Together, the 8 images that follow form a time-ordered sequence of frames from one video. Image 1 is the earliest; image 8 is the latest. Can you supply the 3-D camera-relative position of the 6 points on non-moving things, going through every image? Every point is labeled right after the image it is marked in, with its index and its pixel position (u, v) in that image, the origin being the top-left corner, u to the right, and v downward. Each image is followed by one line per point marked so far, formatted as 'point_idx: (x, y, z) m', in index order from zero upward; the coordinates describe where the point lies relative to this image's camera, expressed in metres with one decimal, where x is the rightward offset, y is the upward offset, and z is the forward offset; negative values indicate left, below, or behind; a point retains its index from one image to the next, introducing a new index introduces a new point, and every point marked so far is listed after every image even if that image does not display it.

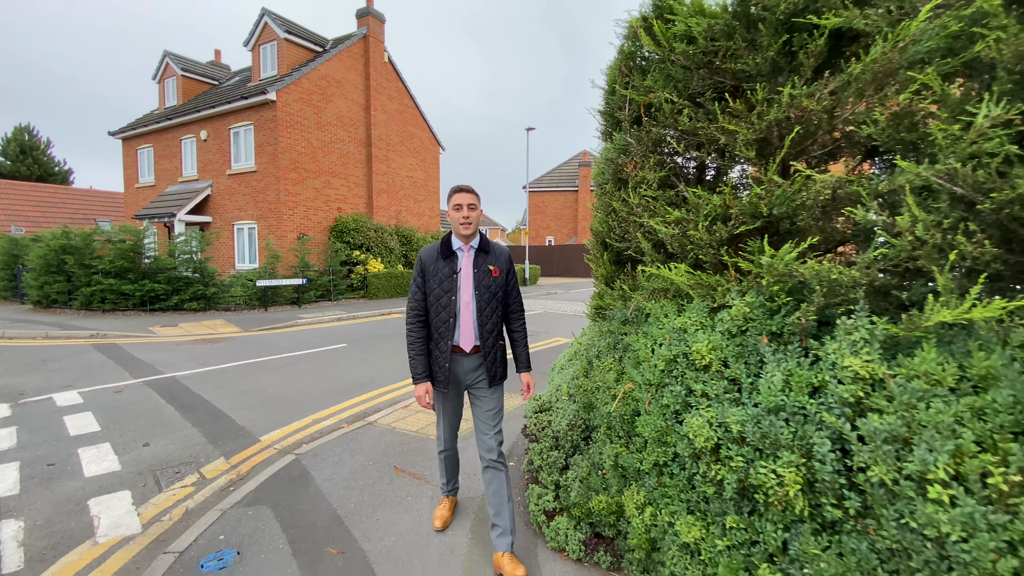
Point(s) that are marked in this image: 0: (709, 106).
0: (+0.8, +0.7, +2.1) m
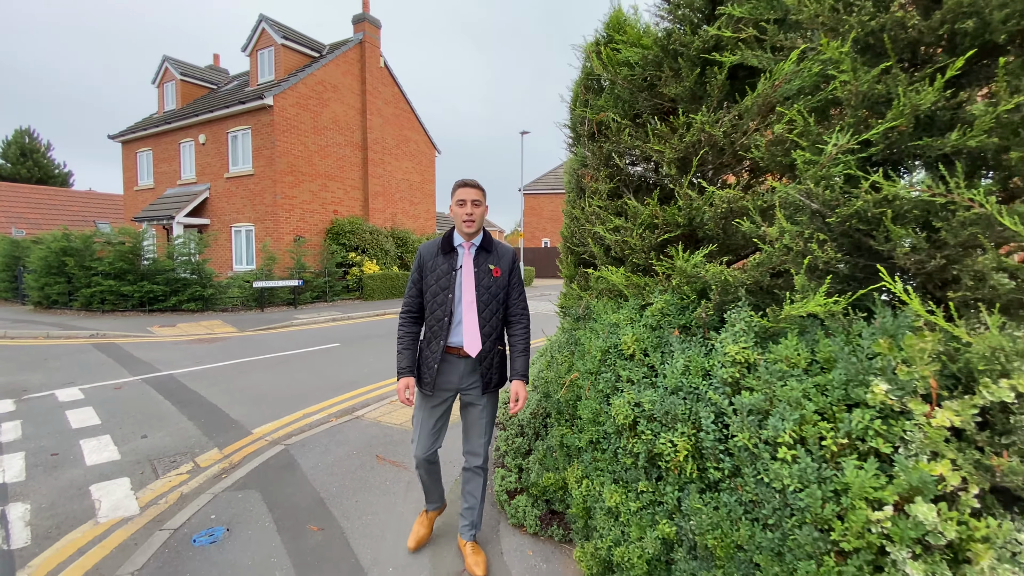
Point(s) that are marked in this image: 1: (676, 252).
0: (+0.6, +0.7, +2.4) m
1: (+0.6, +0.1, +2.1) m
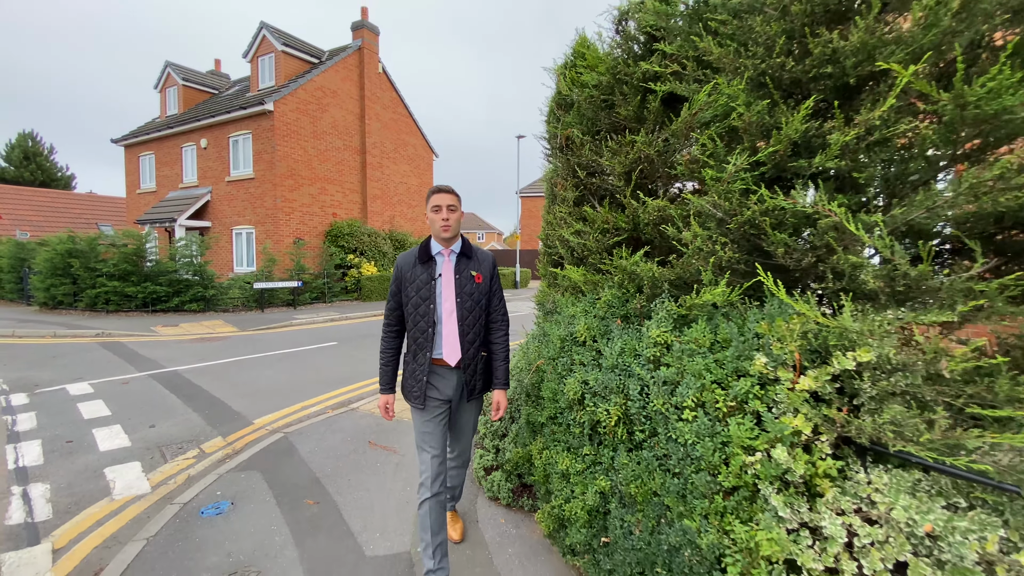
0: (+0.4, +0.7, +2.7) m
1: (+0.5, +0.2, +2.5) m
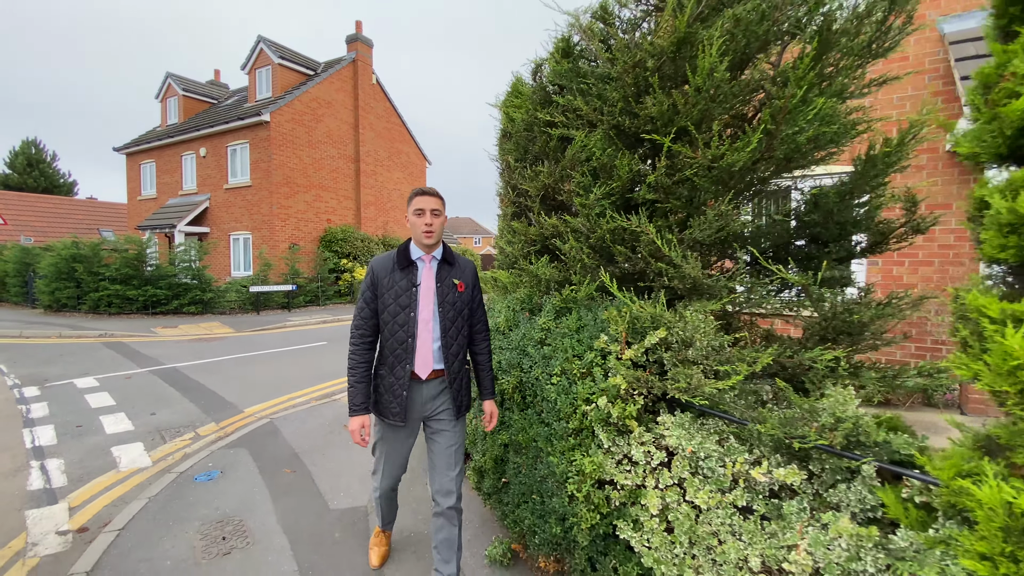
0: (+0.1, +0.7, +3.3) m
1: (+0.1, +0.2, +3.1) m
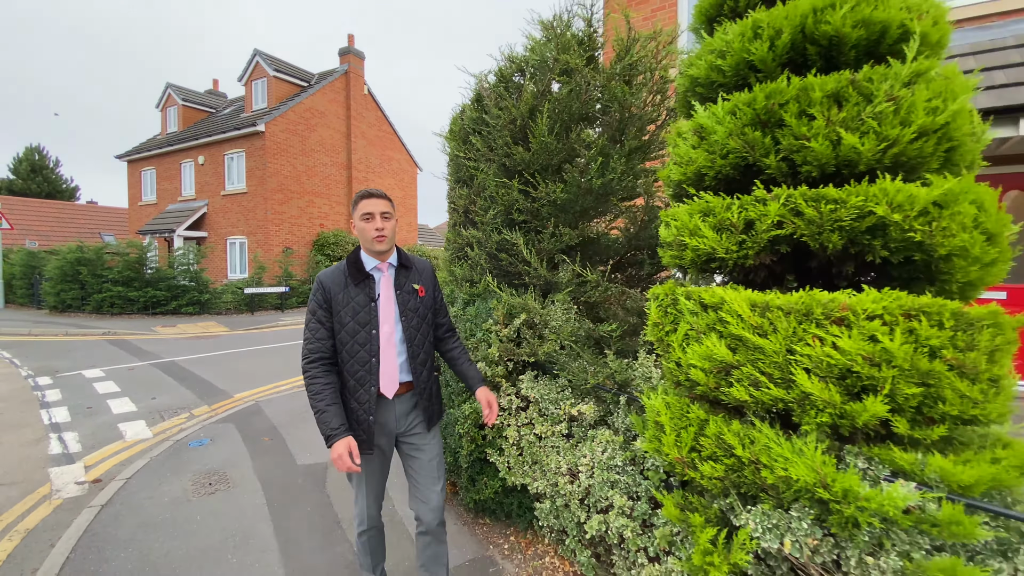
0: (-0.5, +0.7, +4.2) m
1: (-0.4, +0.2, +3.9) m
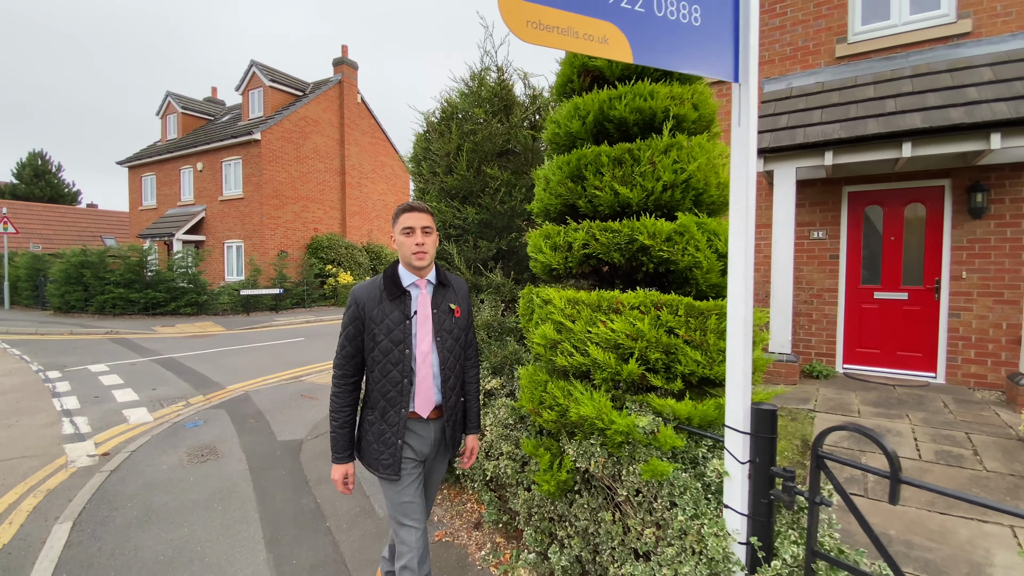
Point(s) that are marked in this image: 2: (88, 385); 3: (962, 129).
0: (-0.9, +0.7, +4.9) m
1: (-0.9, +0.2, +4.6) m
2: (-5.8, -1.3, +7.5) m
3: (+4.1, +1.5, +5.0) m
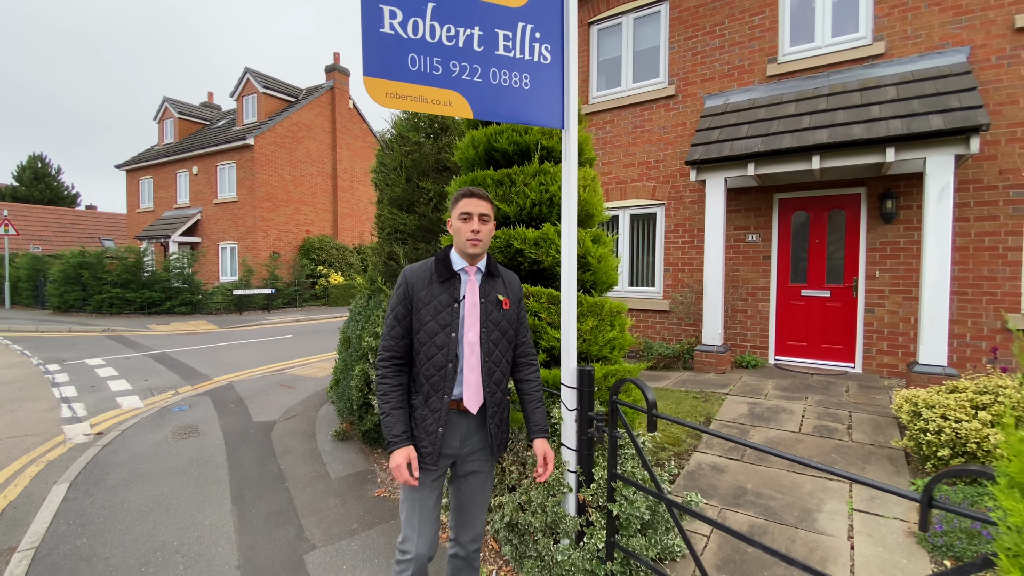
0: (-1.4, +0.7, +5.5) m
1: (-1.4, +0.2, +5.2) m
2: (-6.3, -1.3, +8.1) m
3: (+3.6, +1.5, +5.6) m
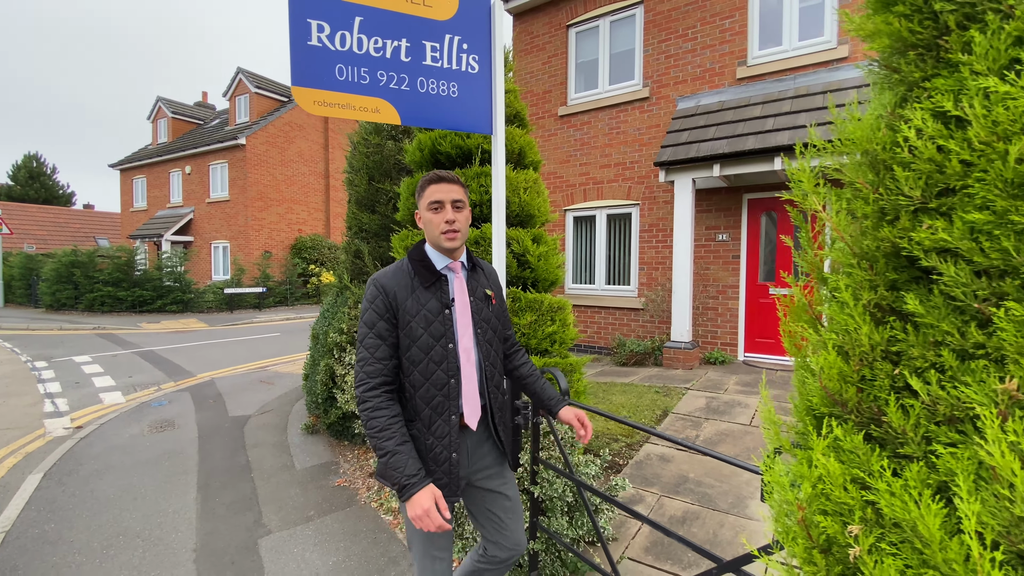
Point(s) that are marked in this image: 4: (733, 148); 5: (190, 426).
0: (-1.8, +0.8, +5.7) m
1: (-1.7, +0.2, +5.4) m
2: (-6.6, -1.3, +8.2) m
3: (+3.2, +1.5, +5.8) m
4: (+2.5, +1.6, +6.3) m
5: (-3.2, -1.4, +5.5) m
